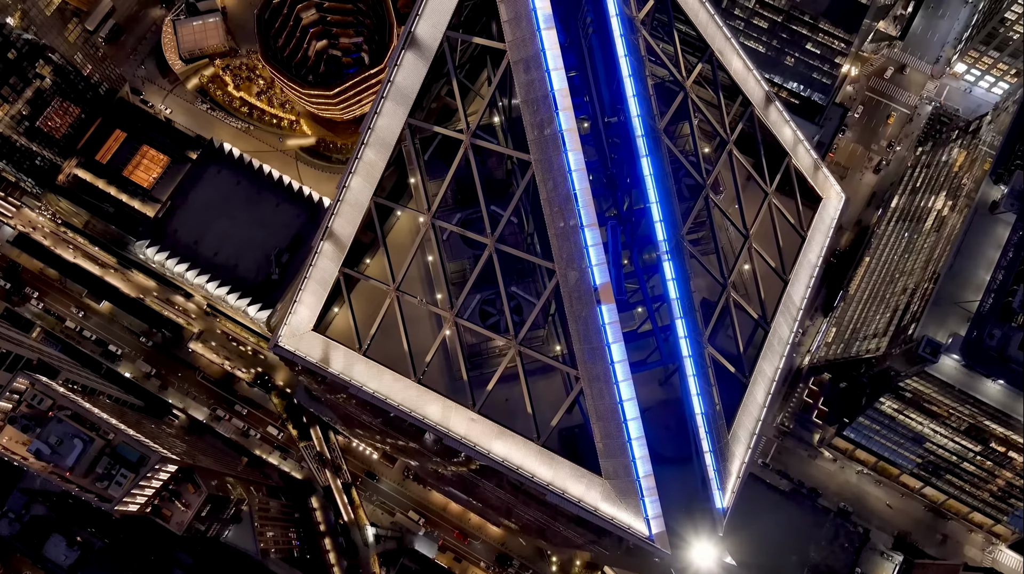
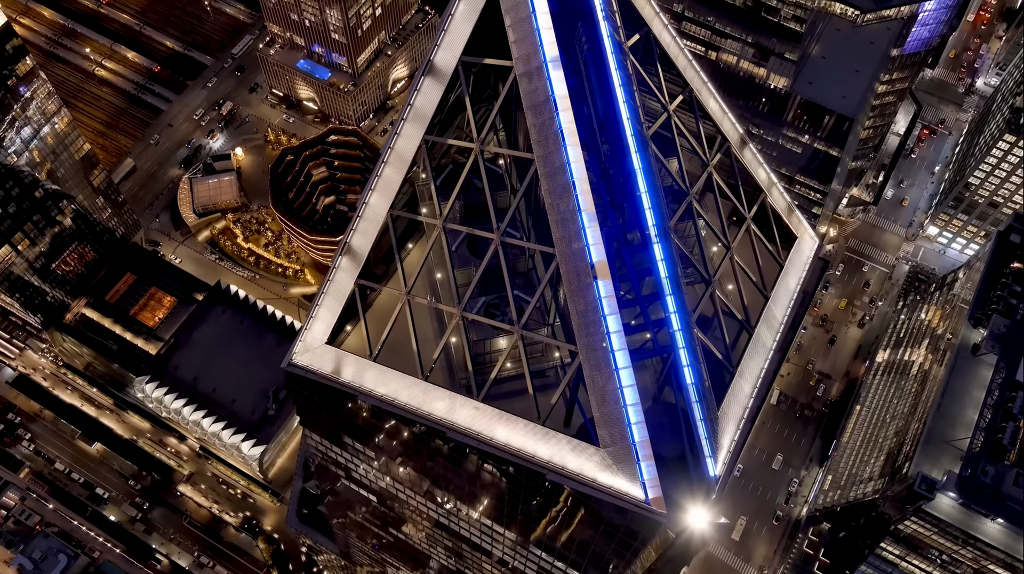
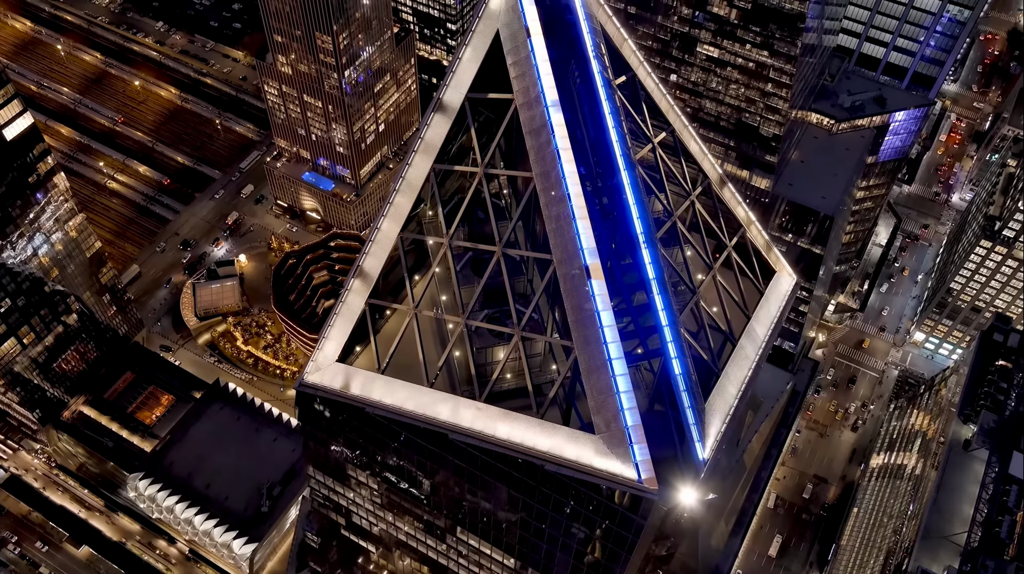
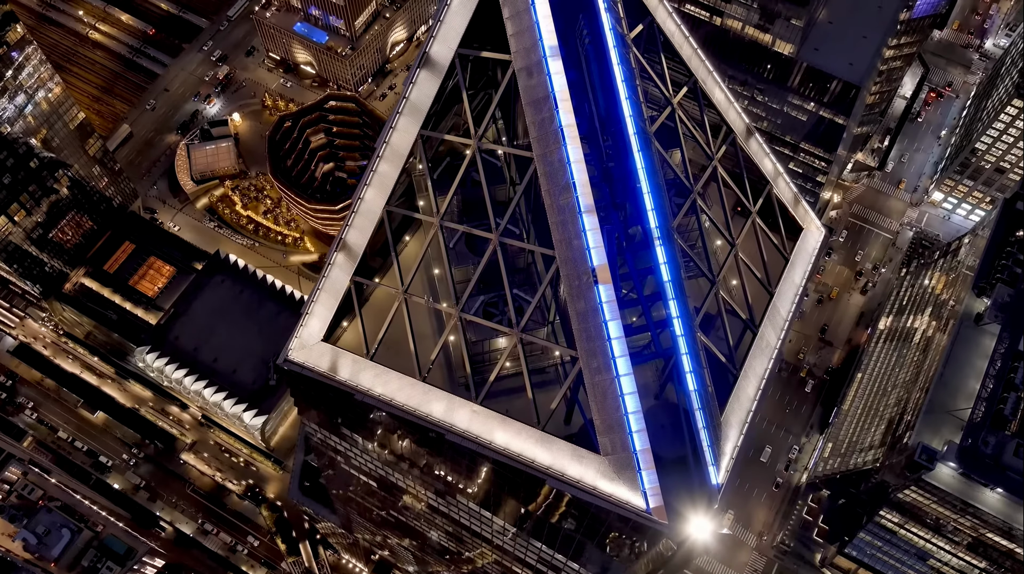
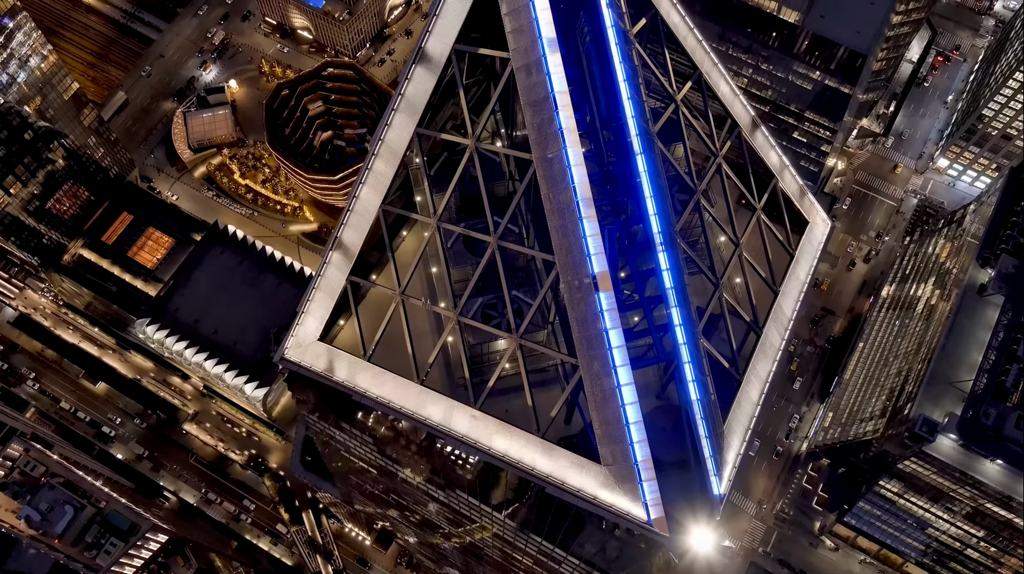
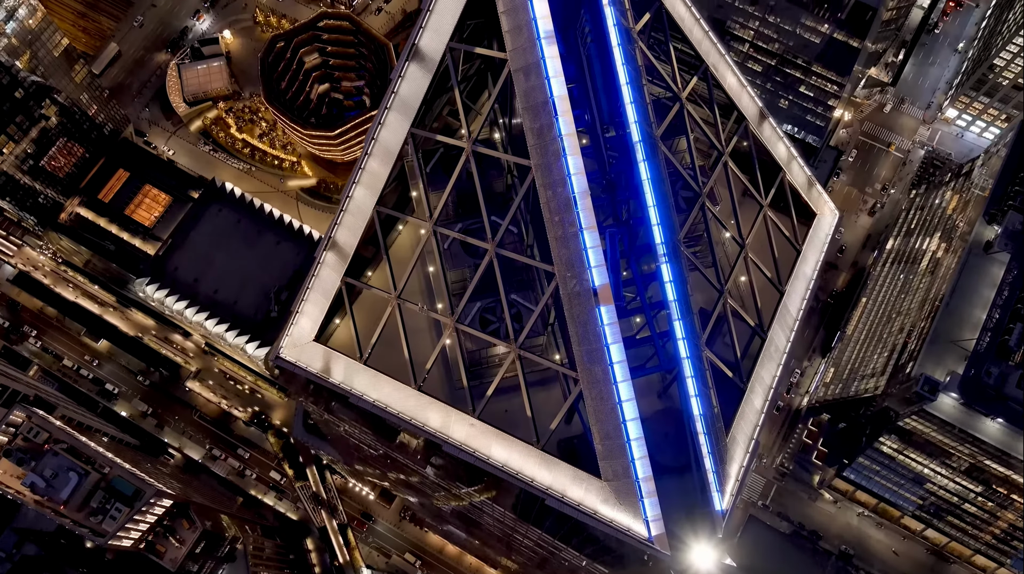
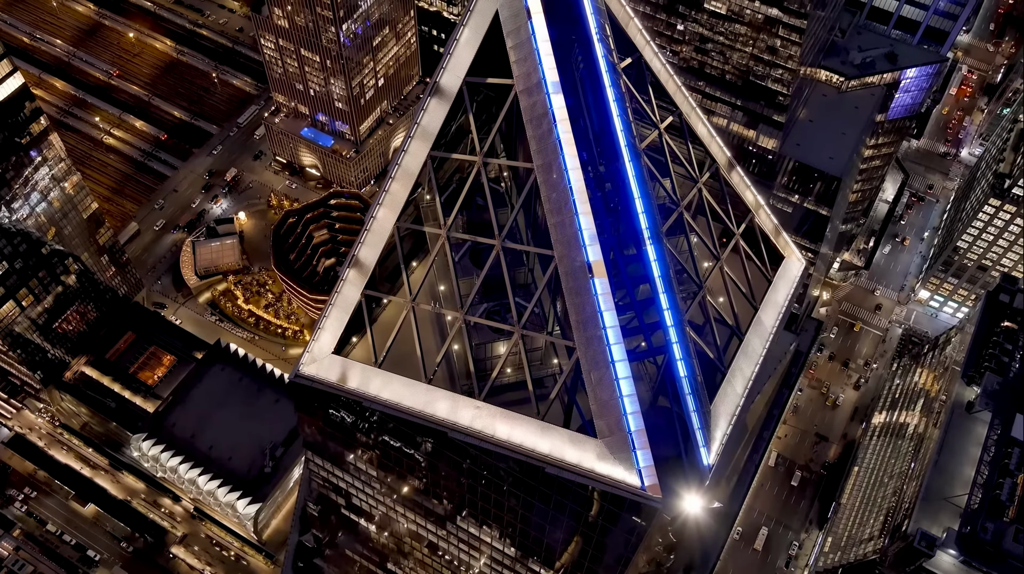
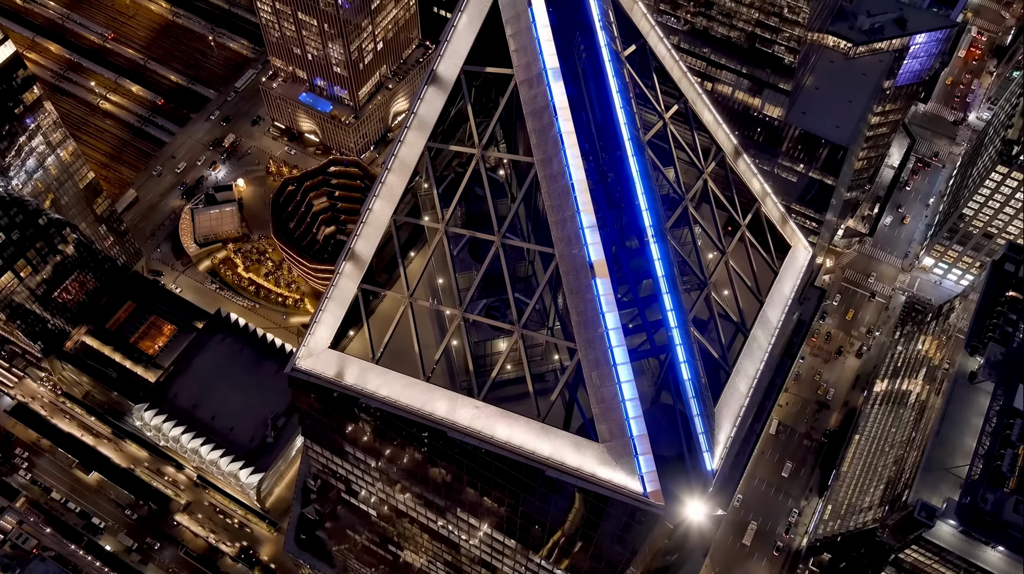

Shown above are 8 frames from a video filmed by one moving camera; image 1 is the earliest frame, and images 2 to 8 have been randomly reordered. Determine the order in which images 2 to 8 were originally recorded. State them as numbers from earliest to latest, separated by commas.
6, 5, 4, 2, 8, 7, 3
